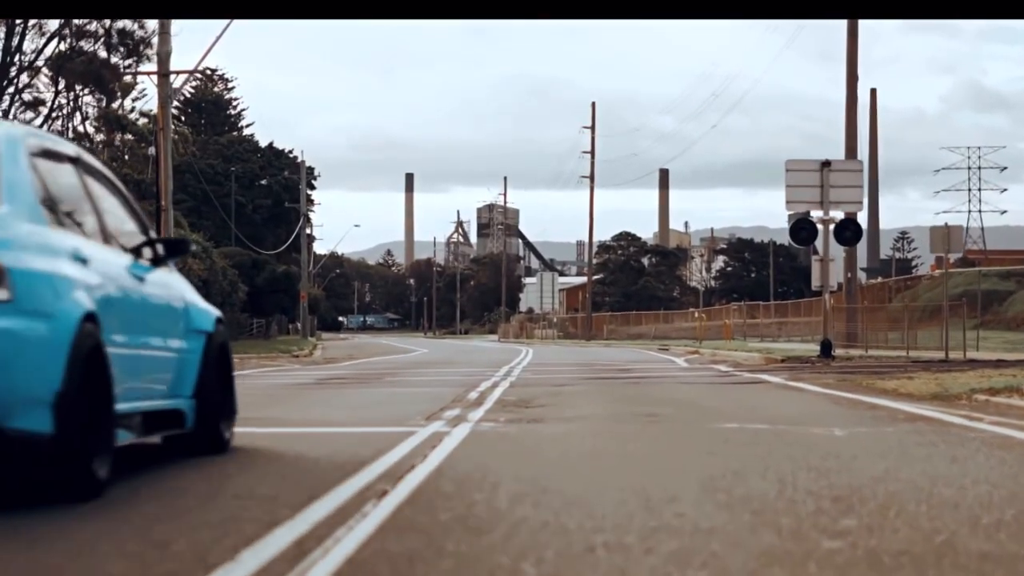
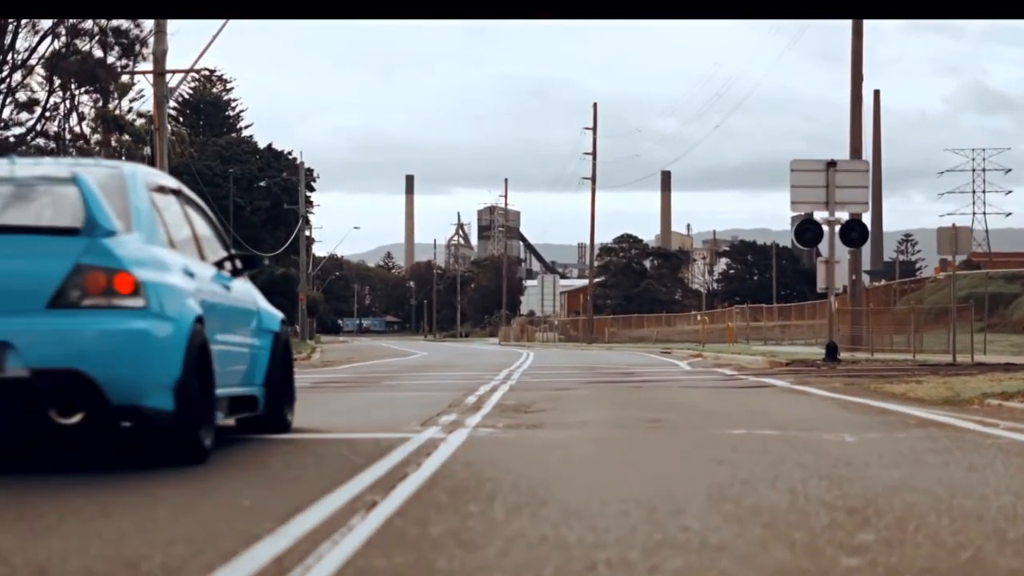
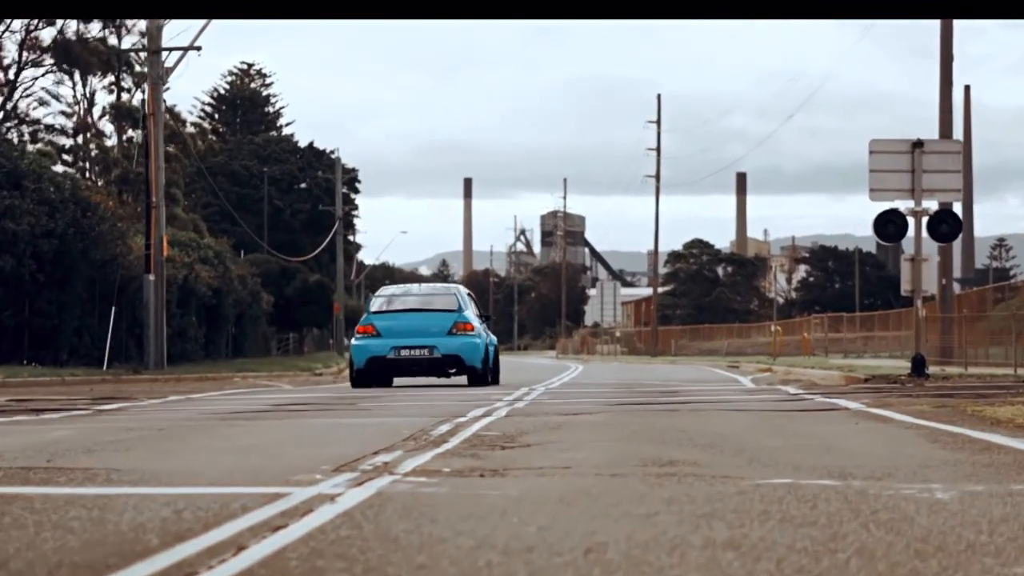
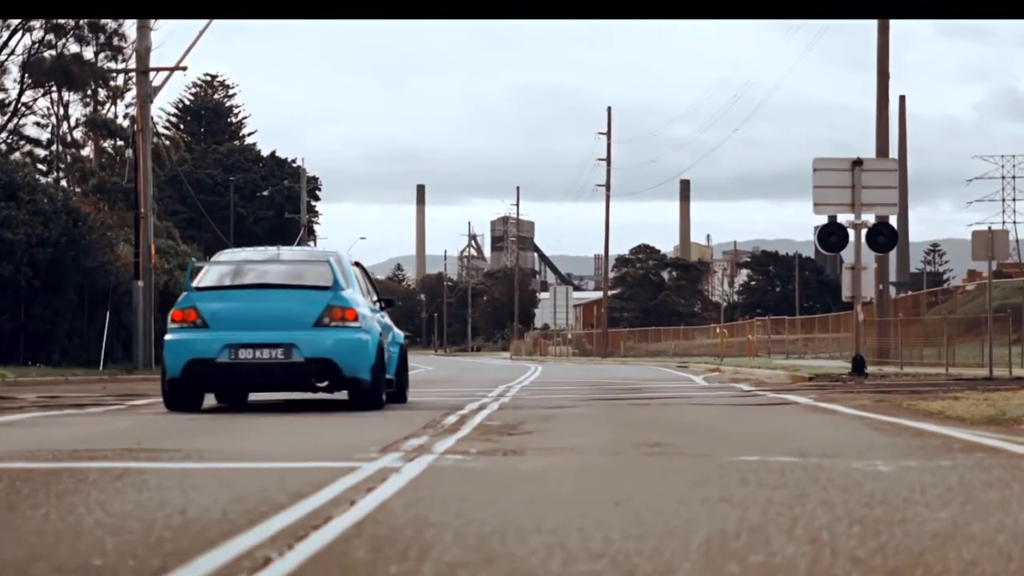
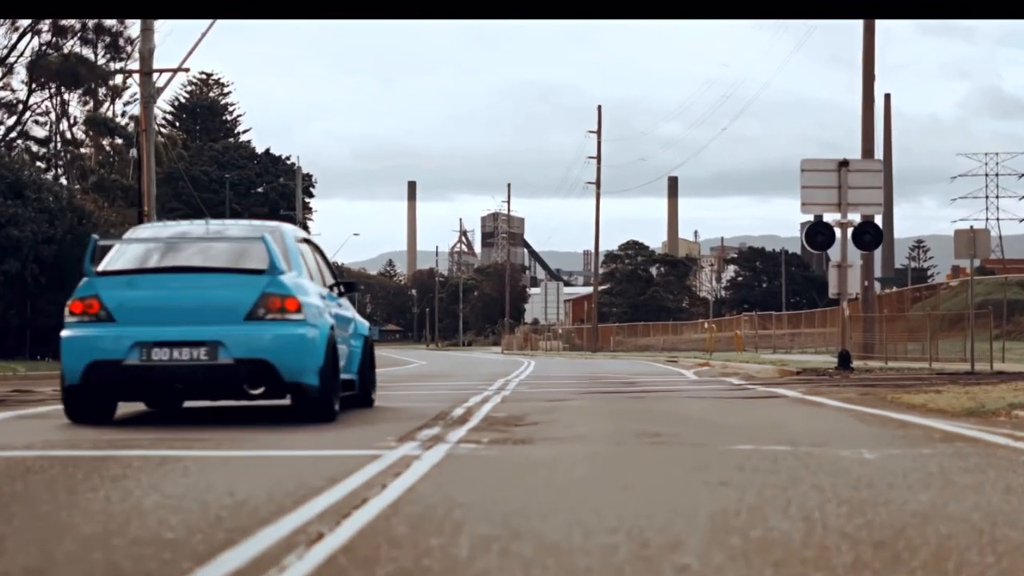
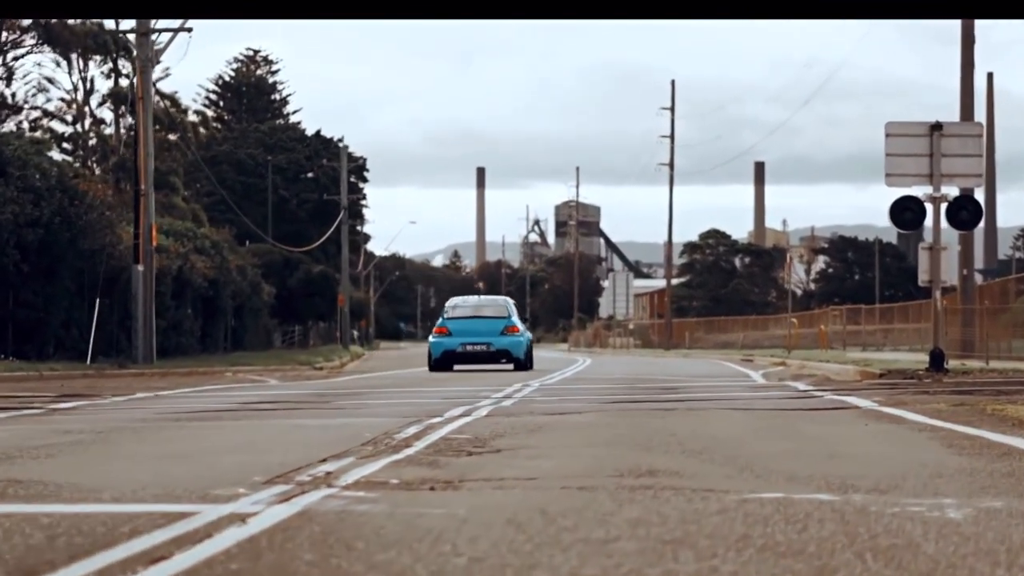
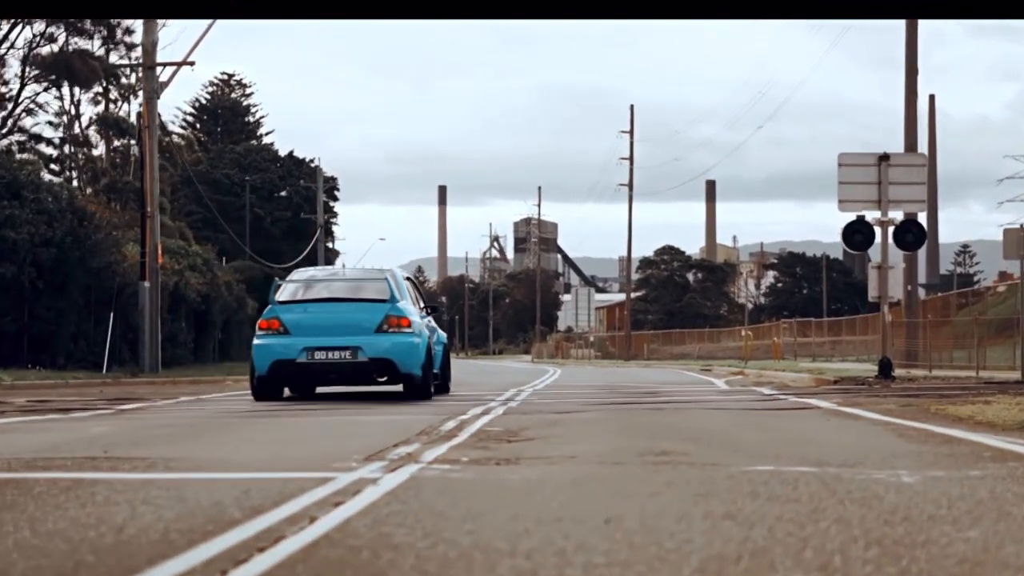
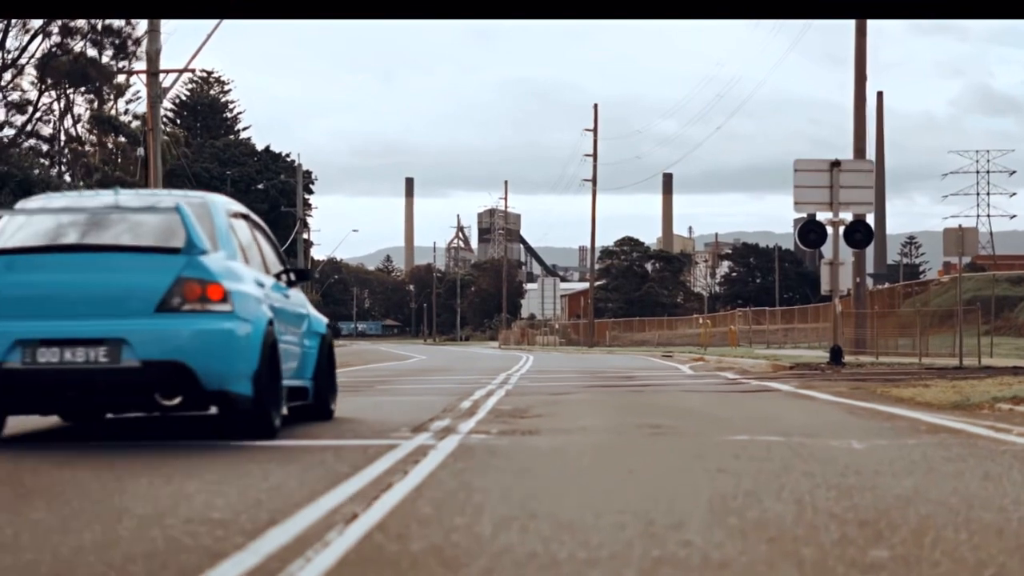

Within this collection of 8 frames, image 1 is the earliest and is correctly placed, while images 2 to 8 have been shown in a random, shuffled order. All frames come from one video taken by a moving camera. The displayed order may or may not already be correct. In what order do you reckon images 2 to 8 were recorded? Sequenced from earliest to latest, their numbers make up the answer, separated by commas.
2, 8, 5, 4, 7, 3, 6
